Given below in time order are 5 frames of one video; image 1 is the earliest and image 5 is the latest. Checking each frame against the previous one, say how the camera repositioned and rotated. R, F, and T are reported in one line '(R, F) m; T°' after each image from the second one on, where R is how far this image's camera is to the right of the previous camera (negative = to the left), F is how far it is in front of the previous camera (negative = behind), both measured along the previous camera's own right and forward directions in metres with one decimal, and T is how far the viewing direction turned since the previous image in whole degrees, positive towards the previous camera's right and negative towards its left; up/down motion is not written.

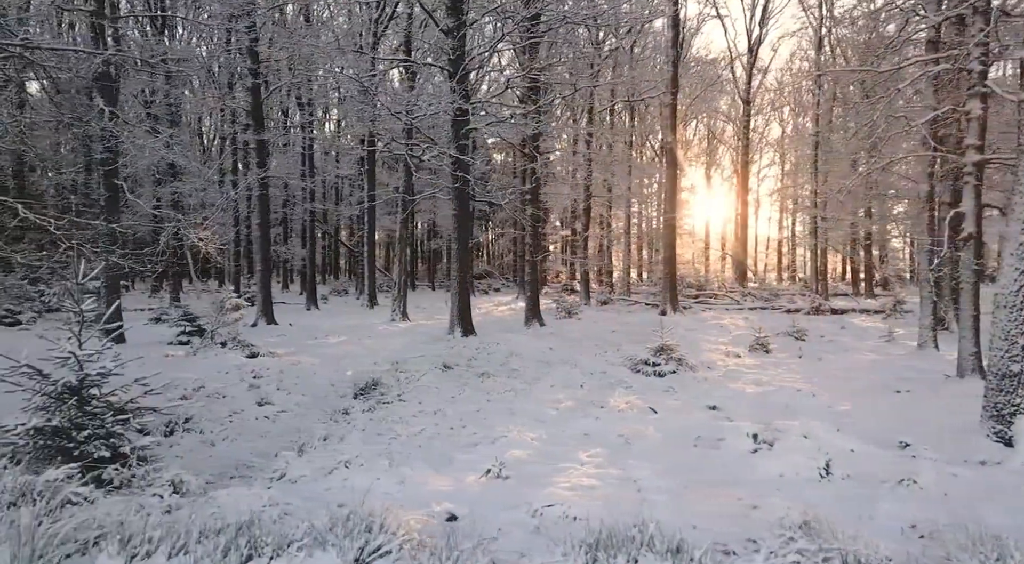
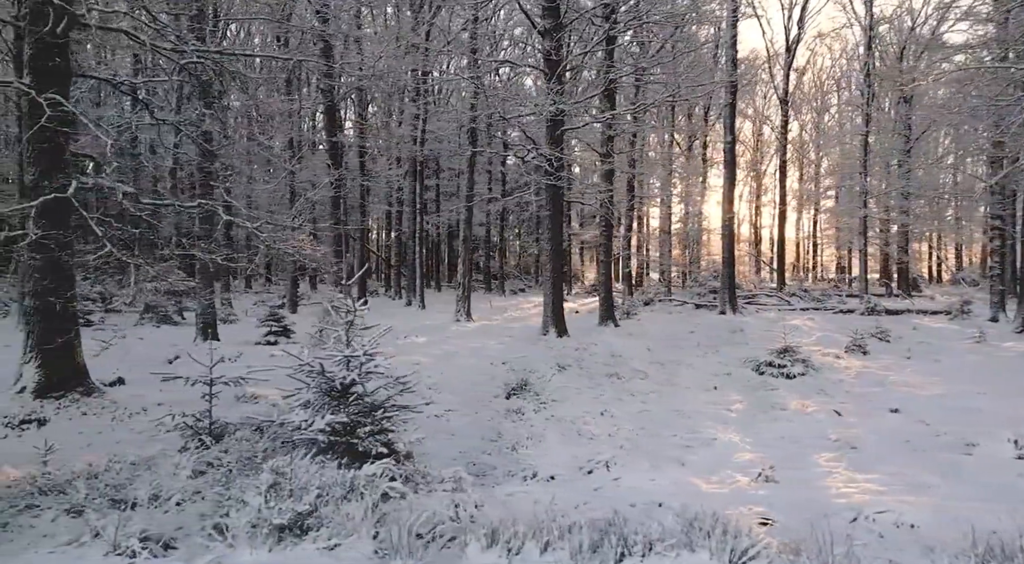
(-1.7, 0.0) m; -4°
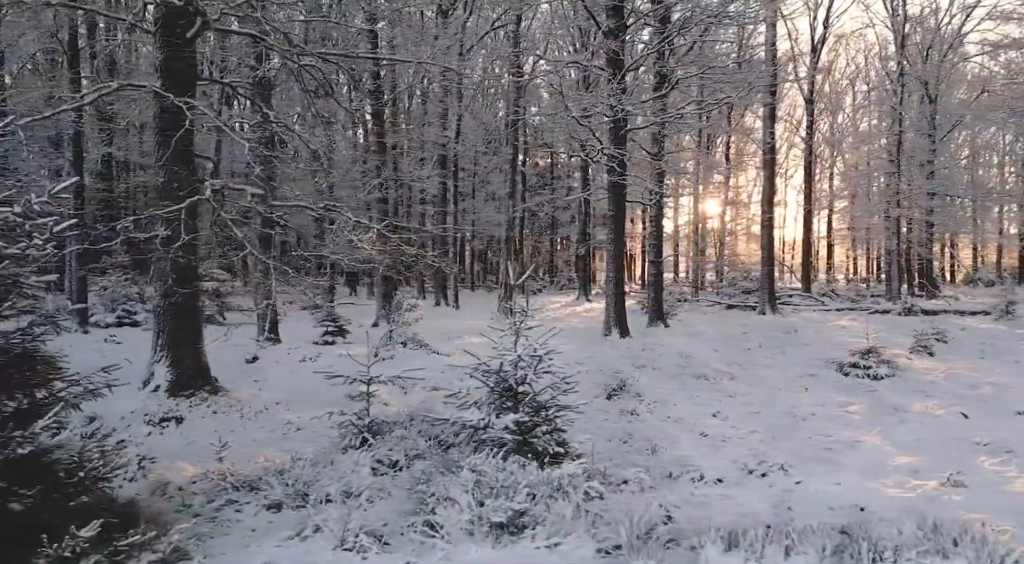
(-1.1, 0.0) m; -3°
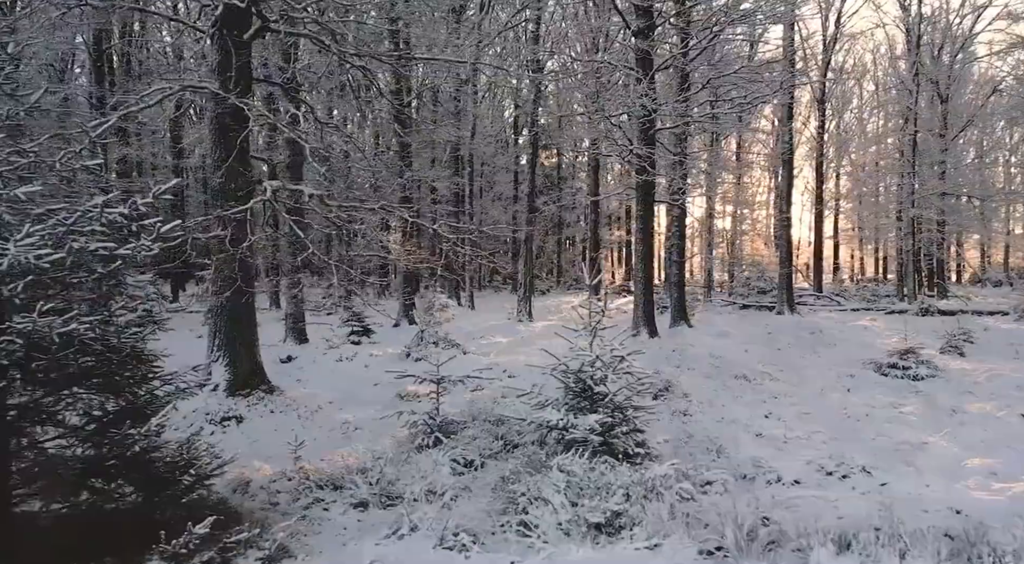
(-0.5, 0.0) m; -1°
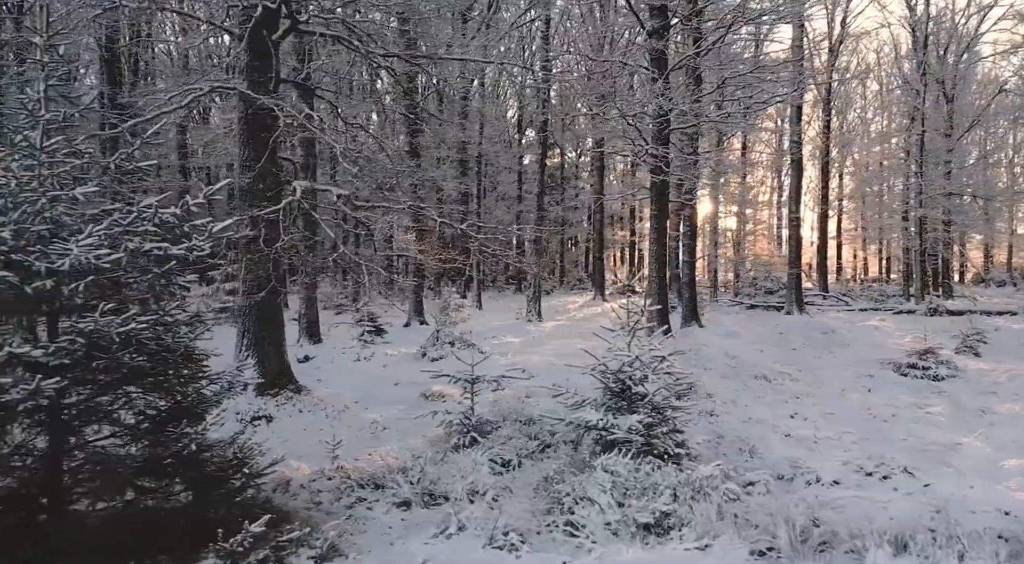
(-0.3, 0.0) m; -1°
